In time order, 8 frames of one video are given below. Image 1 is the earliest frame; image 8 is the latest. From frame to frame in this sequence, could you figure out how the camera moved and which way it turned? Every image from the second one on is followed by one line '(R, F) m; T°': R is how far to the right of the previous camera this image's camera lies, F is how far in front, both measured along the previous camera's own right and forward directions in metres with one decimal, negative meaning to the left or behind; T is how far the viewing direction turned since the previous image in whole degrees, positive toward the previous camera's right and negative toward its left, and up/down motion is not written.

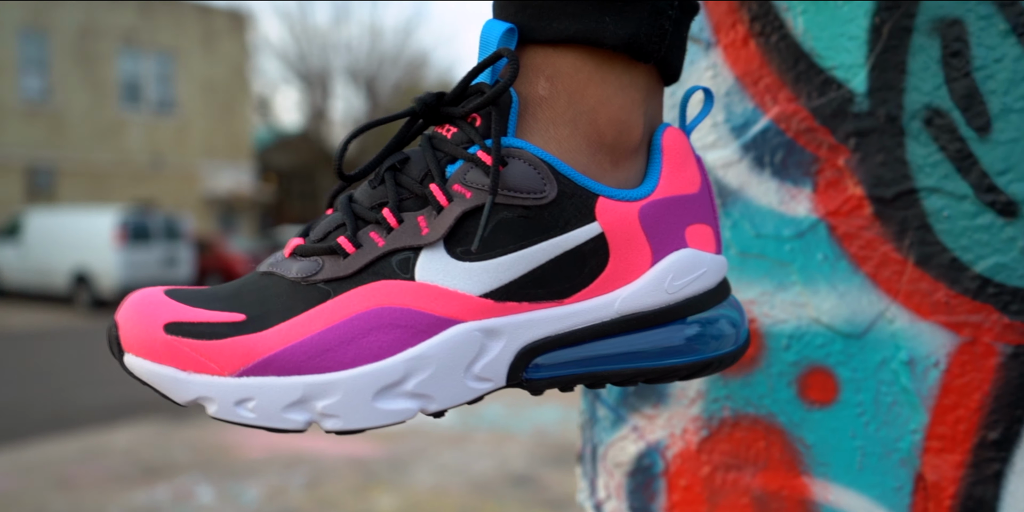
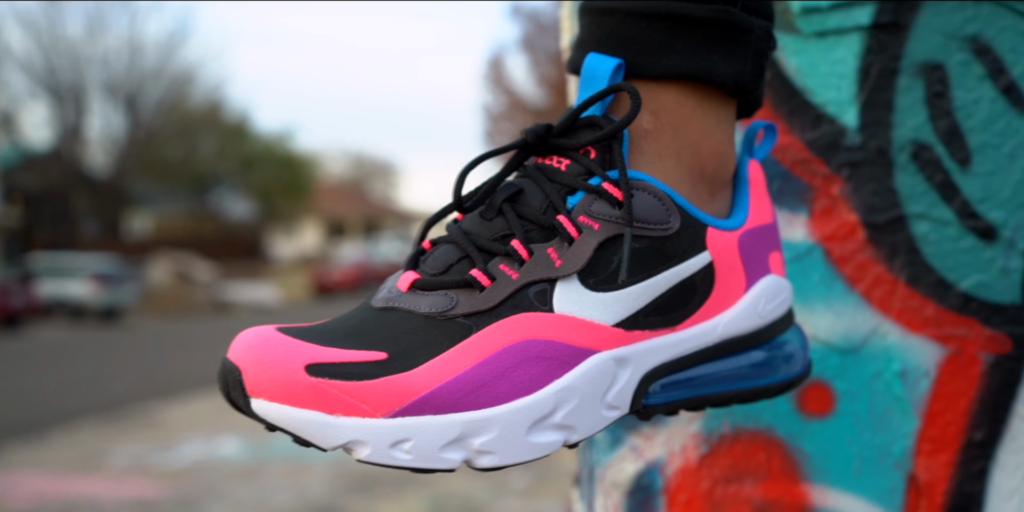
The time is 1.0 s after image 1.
(-0.2, 0.0) m; +13°
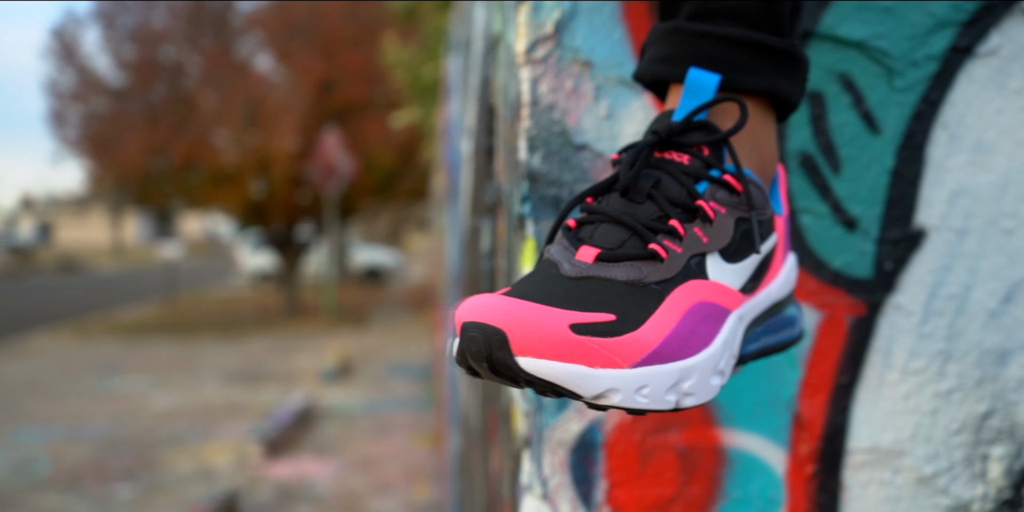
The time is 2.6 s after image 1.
(-0.3, 0.0) m; +24°
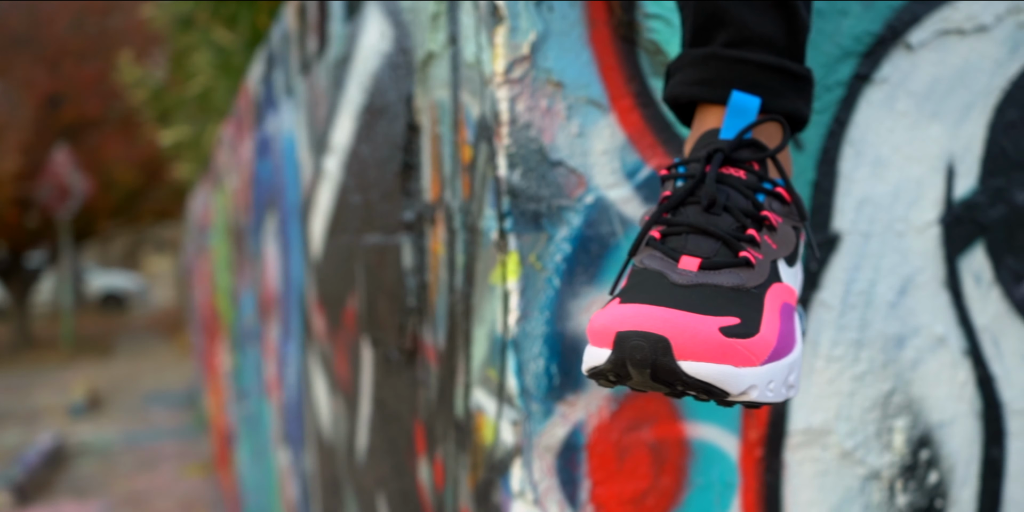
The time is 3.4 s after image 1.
(-0.2, 0.0) m; +15°
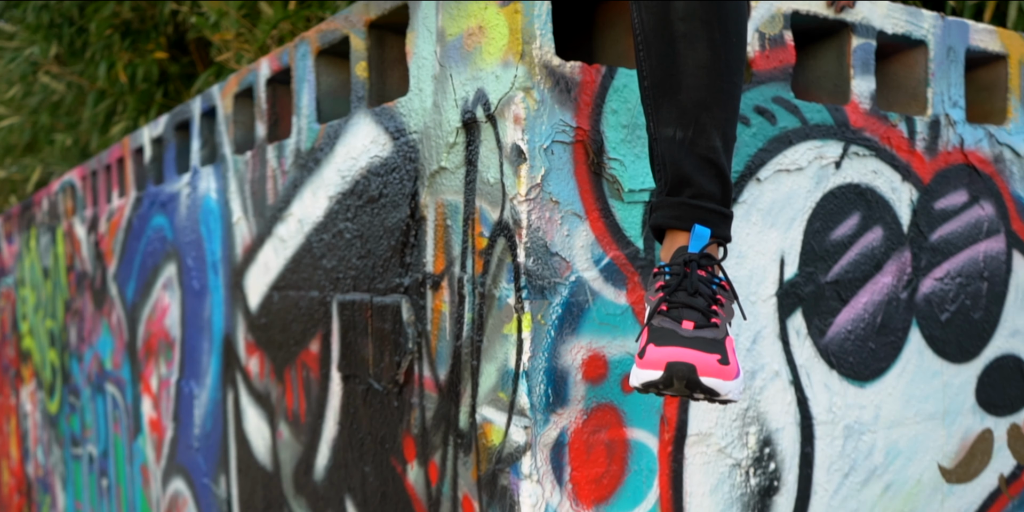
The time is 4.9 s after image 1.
(-0.3, -0.4) m; +13°
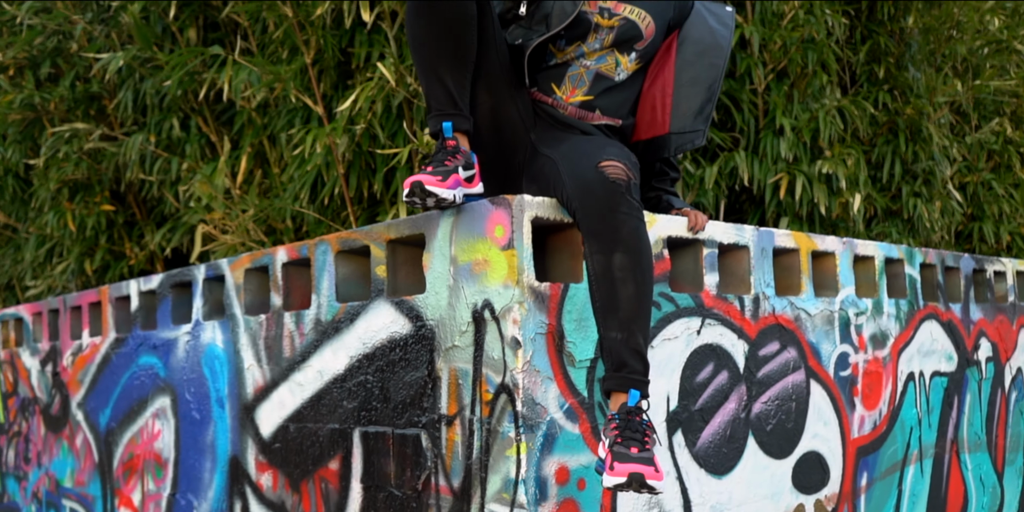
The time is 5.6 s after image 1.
(-0.4, -0.9) m; +9°
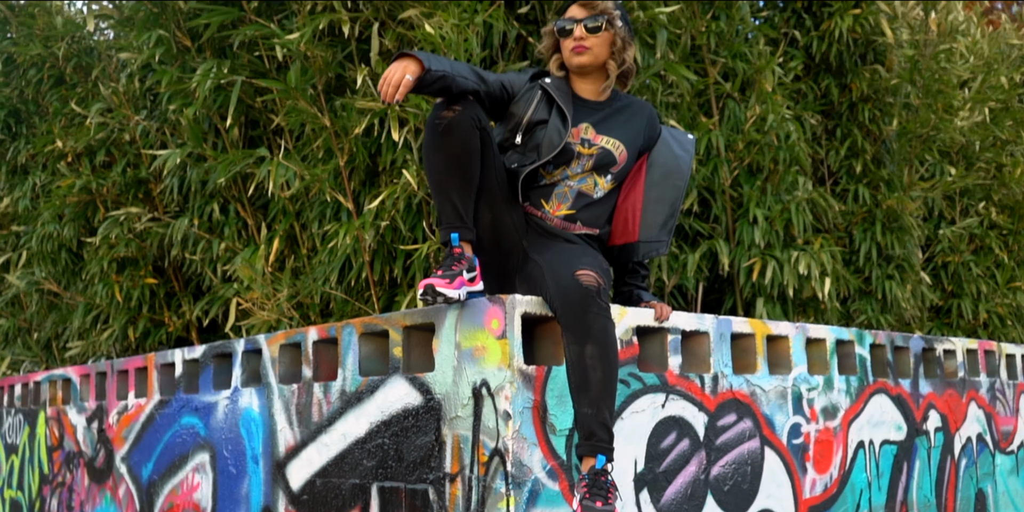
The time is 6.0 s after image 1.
(0.0, -0.6) m; -1°
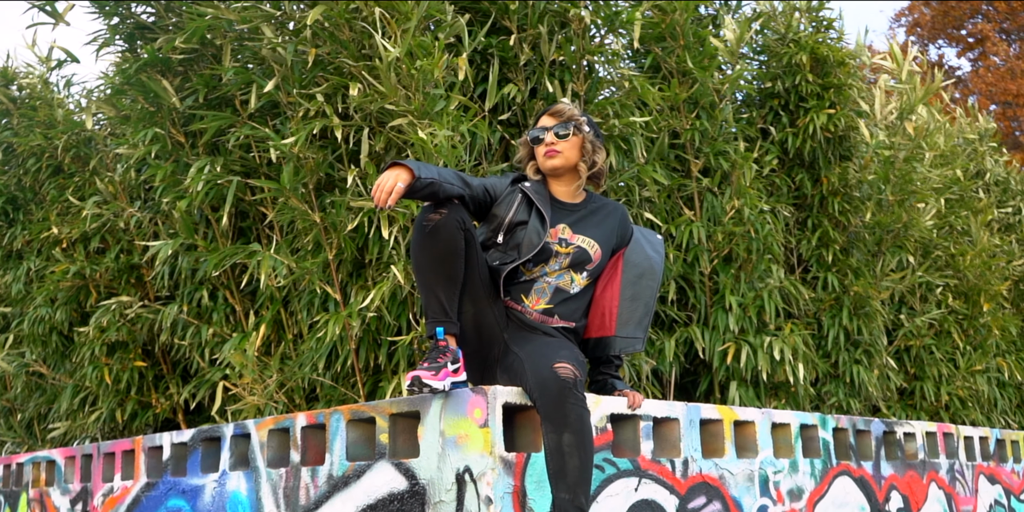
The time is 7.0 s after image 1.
(0.0, -0.2) m; +1°
